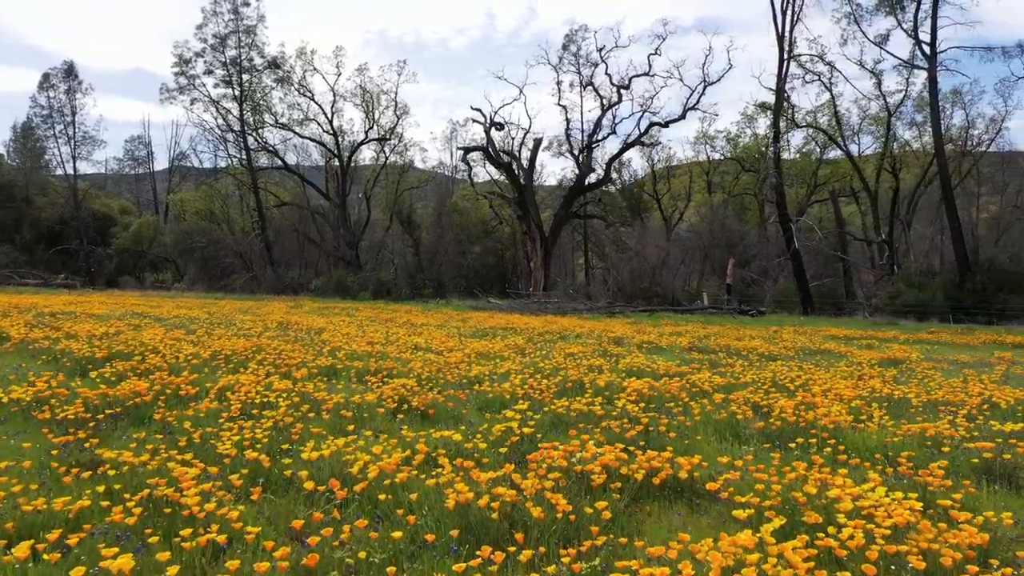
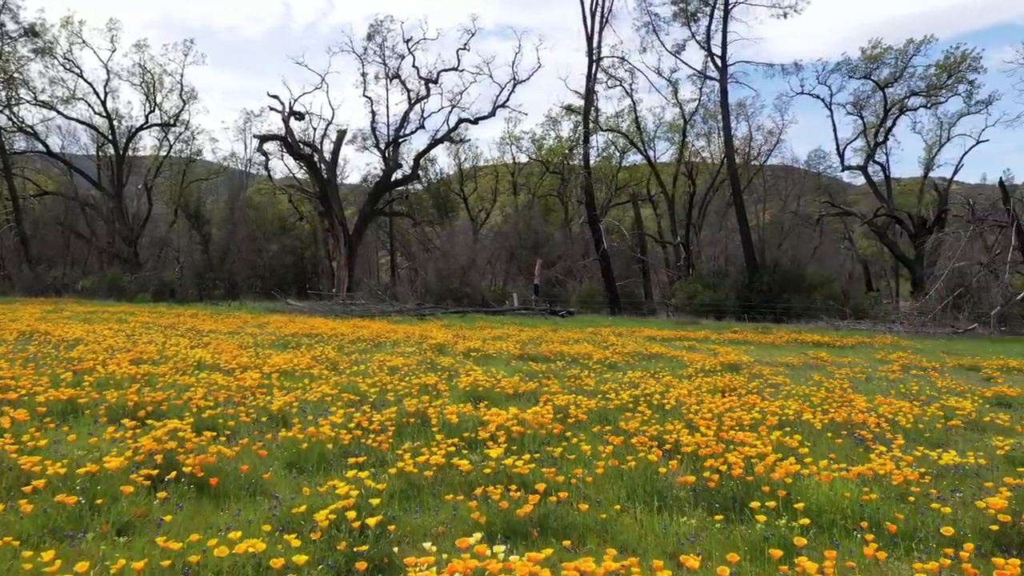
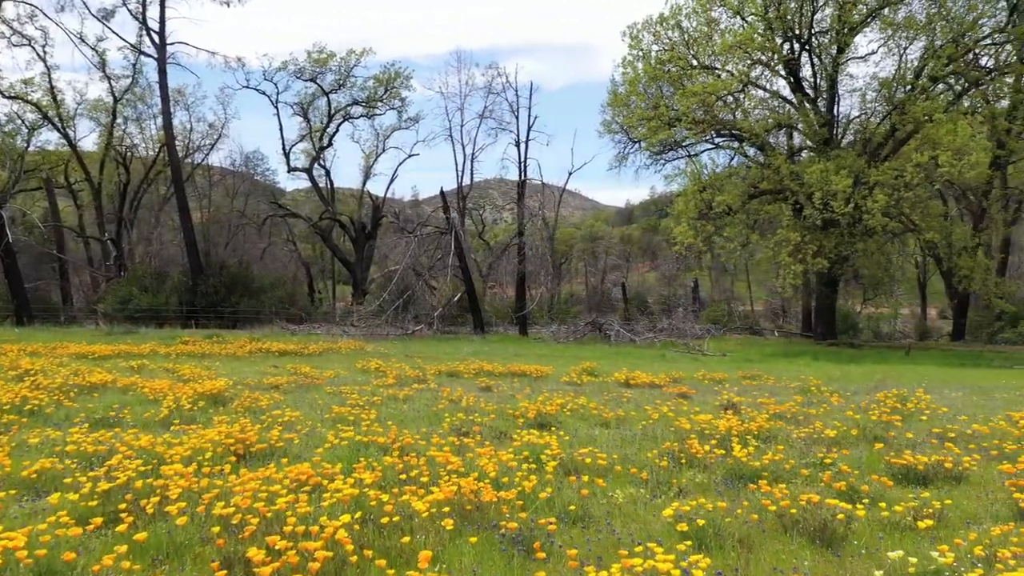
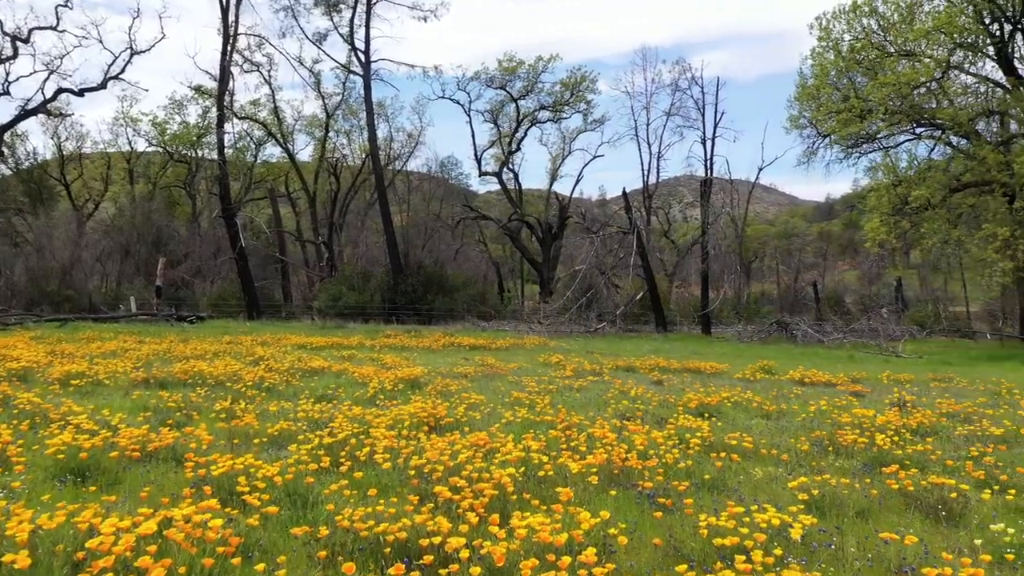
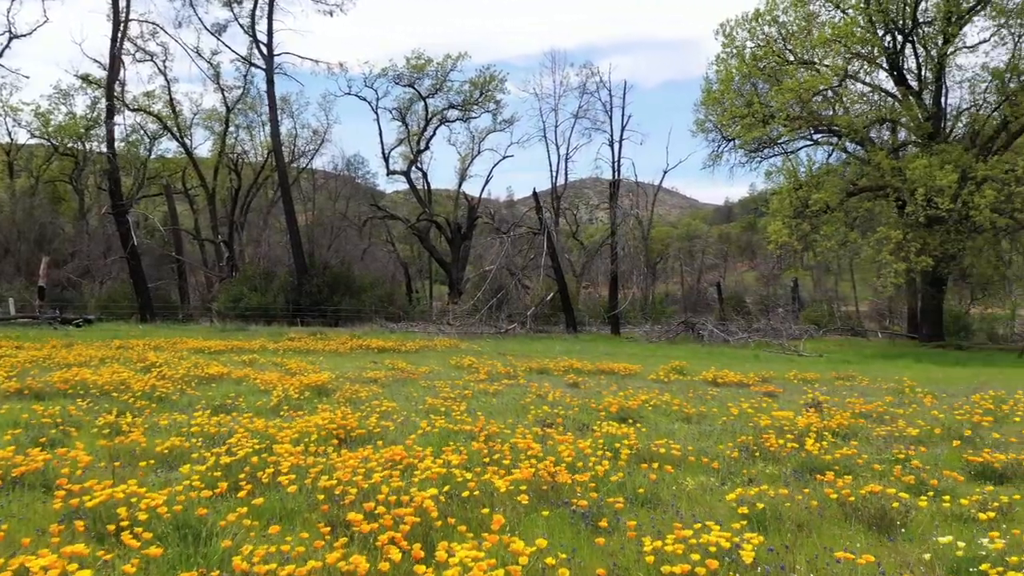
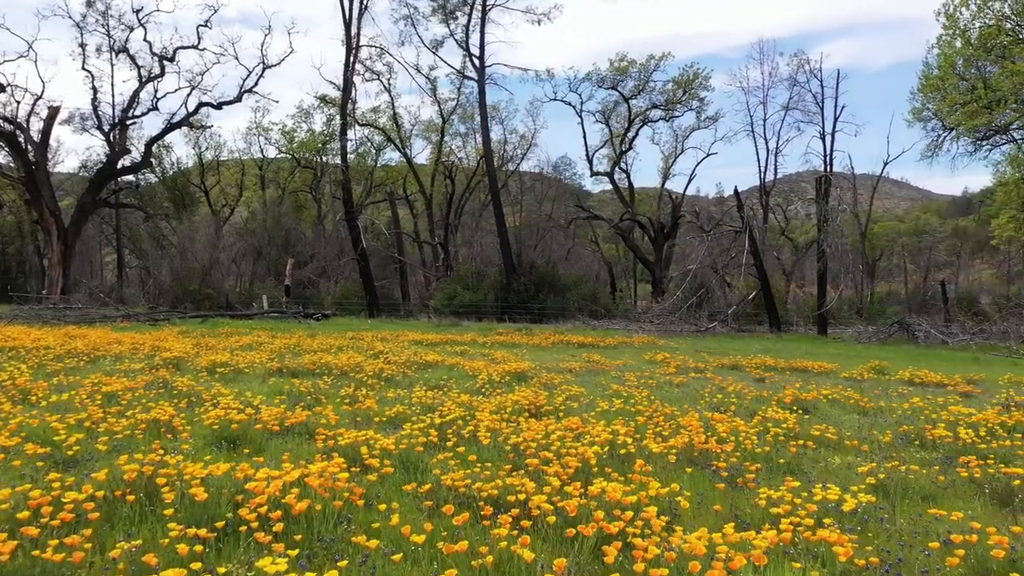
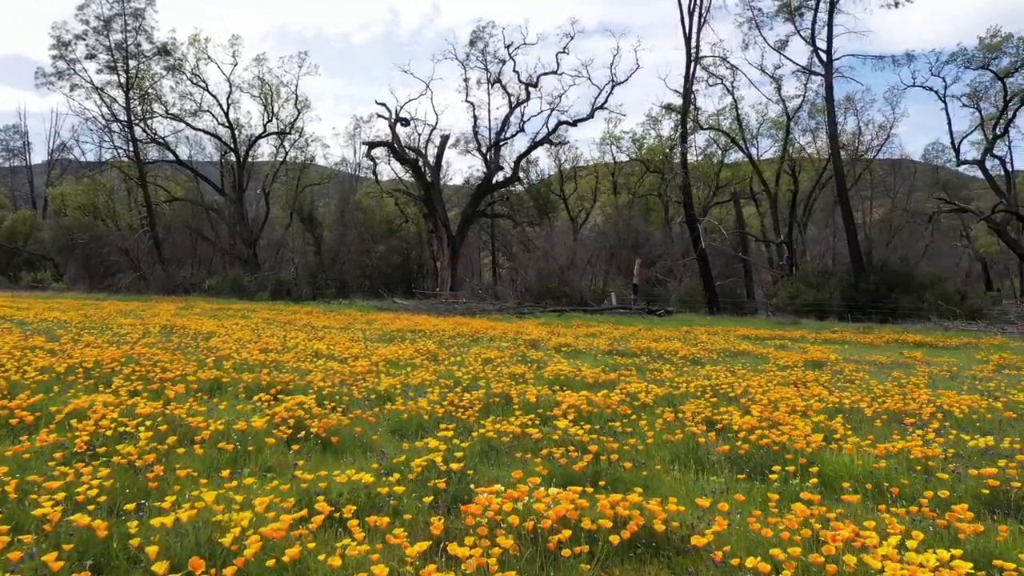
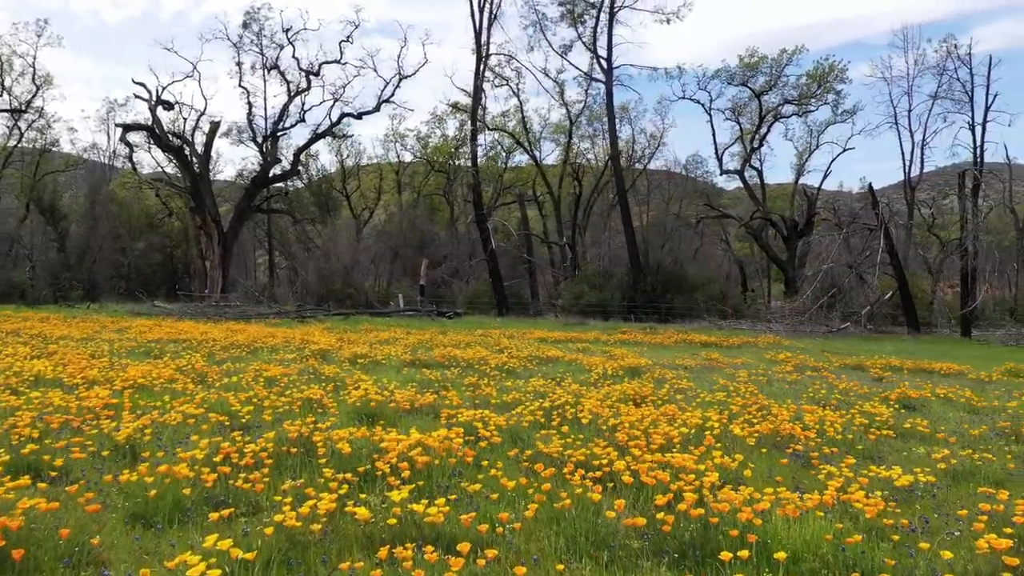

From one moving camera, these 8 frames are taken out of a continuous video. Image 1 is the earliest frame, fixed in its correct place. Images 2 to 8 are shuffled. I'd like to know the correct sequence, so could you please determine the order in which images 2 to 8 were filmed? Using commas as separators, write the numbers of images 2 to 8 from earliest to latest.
7, 2, 8, 6, 4, 5, 3
